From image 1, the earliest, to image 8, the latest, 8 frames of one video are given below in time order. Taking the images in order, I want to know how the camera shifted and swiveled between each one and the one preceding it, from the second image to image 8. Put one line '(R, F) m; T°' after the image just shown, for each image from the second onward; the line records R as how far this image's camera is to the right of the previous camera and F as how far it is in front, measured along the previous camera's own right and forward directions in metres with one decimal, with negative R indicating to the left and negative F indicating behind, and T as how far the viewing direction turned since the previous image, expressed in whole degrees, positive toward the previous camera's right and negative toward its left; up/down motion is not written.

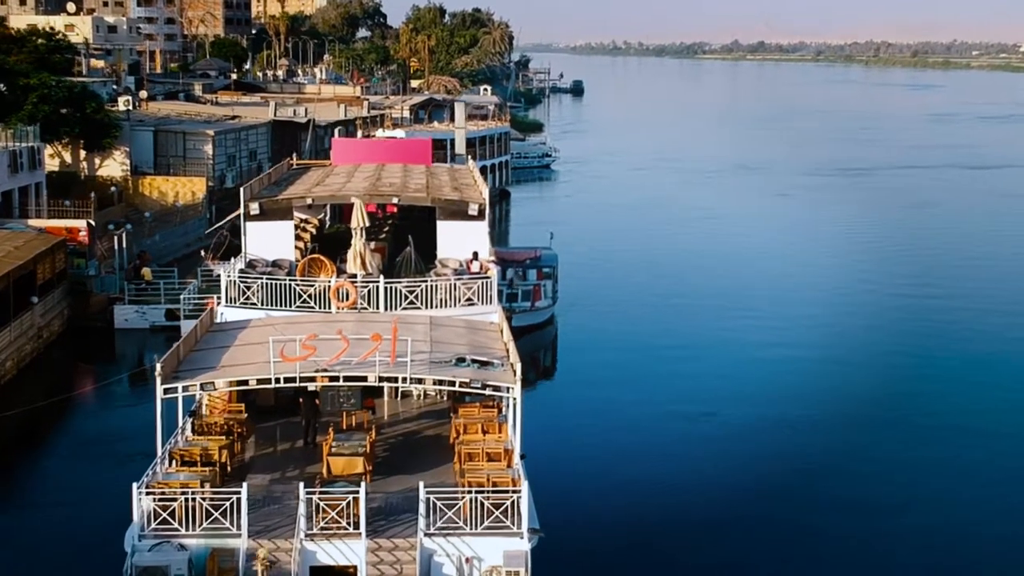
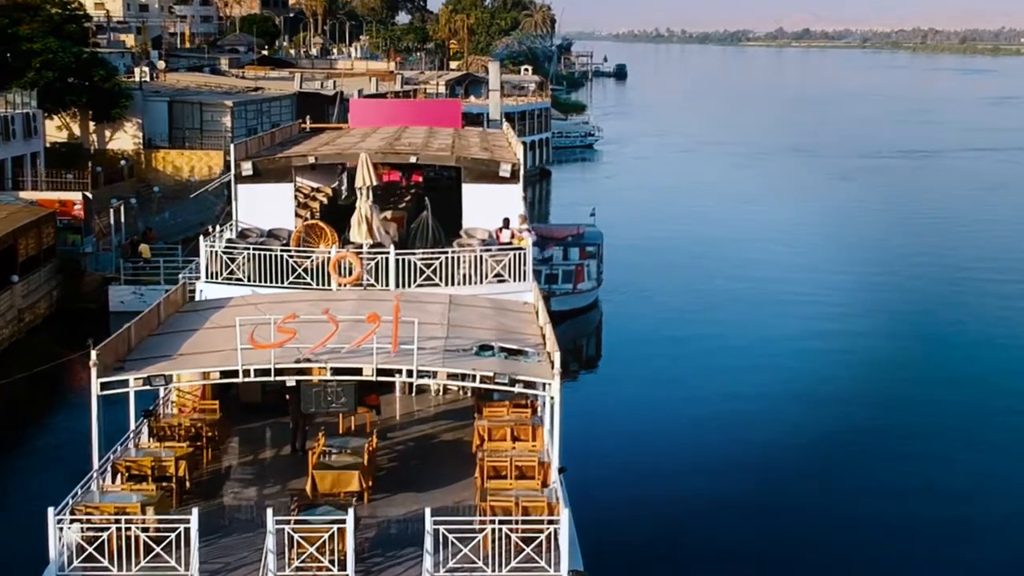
(+0.1, +4.9) m; -2°
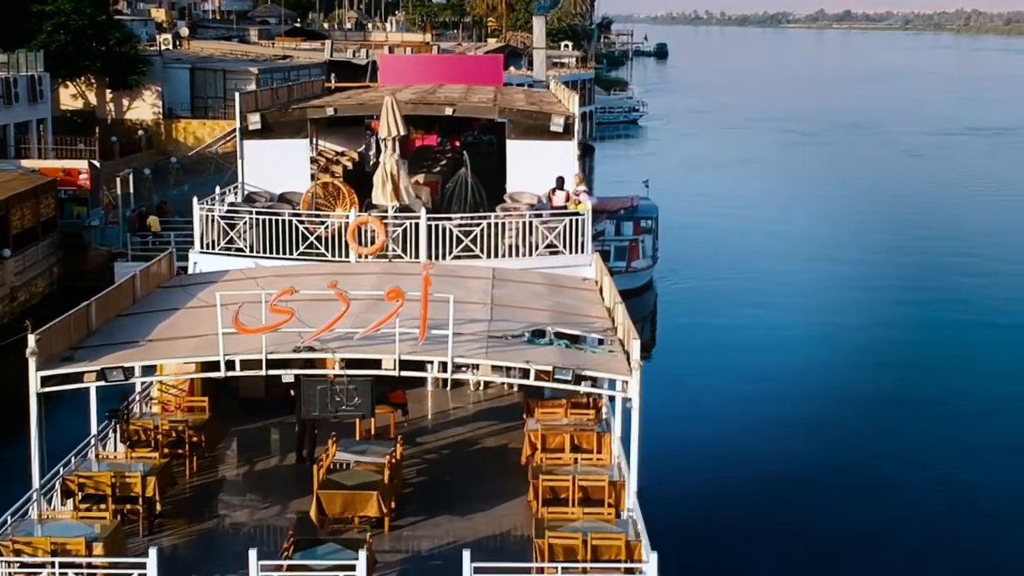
(-0.3, +4.0) m; -2°
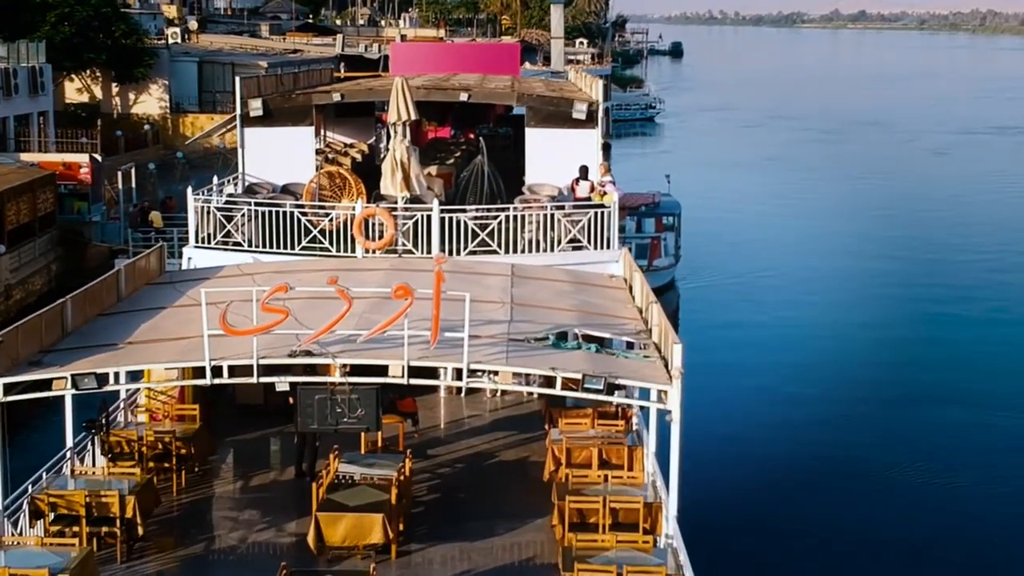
(-0.1, +1.5) m; -1°
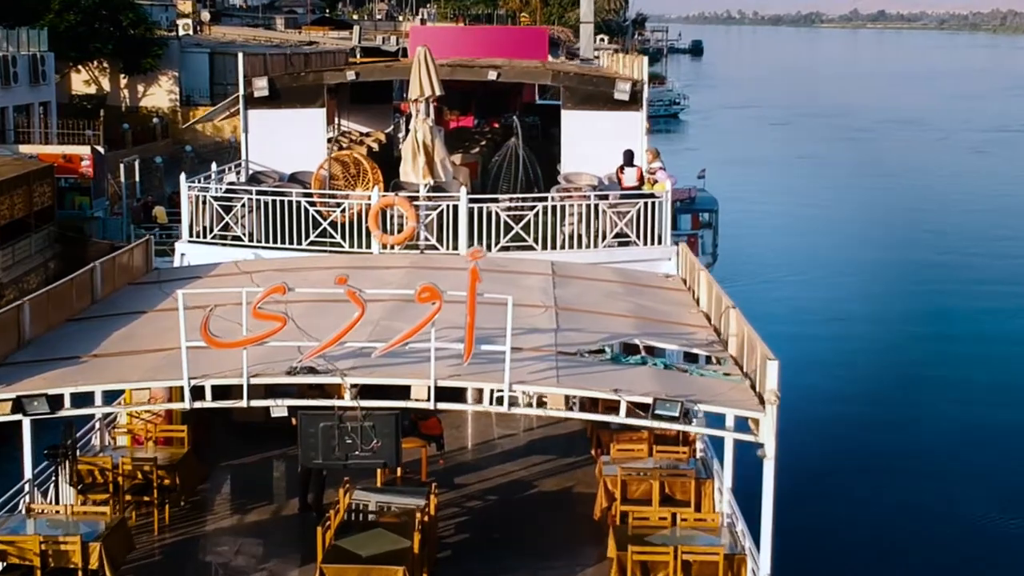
(-0.2, +2.2) m; -1°
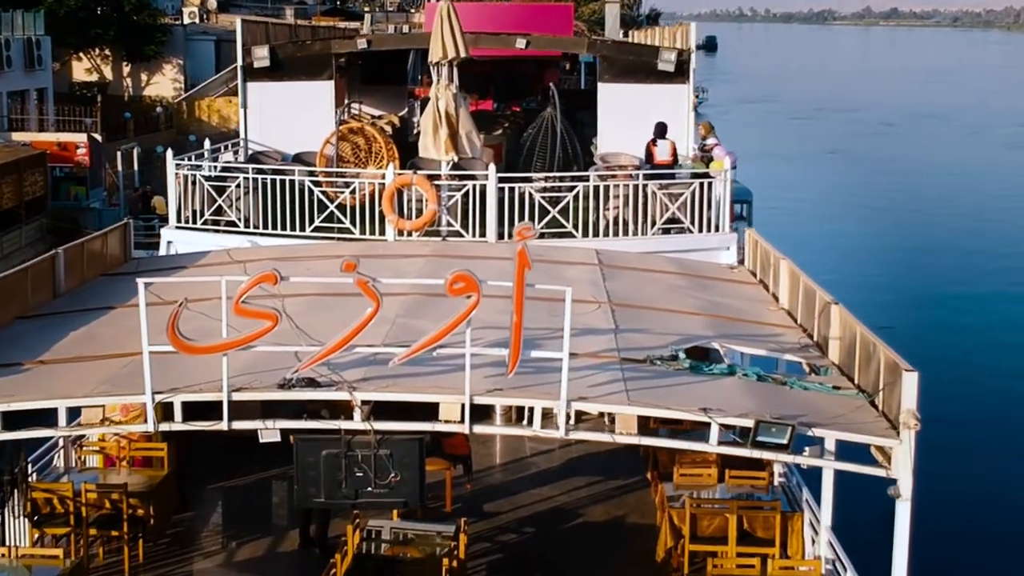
(-0.2, +2.1) m; 0°
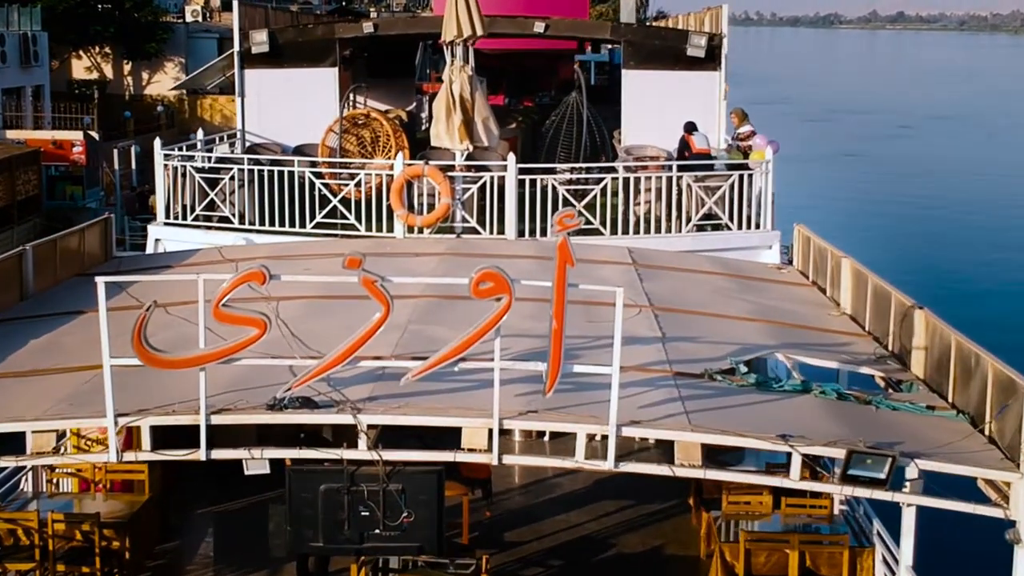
(-0.1, +1.2) m; 0°
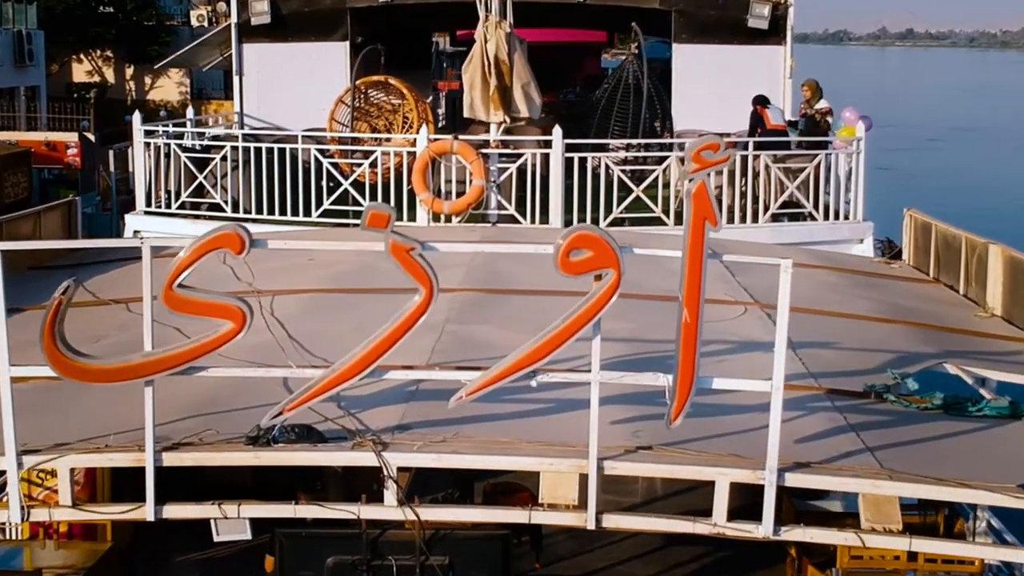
(-0.3, +1.9) m; 0°
